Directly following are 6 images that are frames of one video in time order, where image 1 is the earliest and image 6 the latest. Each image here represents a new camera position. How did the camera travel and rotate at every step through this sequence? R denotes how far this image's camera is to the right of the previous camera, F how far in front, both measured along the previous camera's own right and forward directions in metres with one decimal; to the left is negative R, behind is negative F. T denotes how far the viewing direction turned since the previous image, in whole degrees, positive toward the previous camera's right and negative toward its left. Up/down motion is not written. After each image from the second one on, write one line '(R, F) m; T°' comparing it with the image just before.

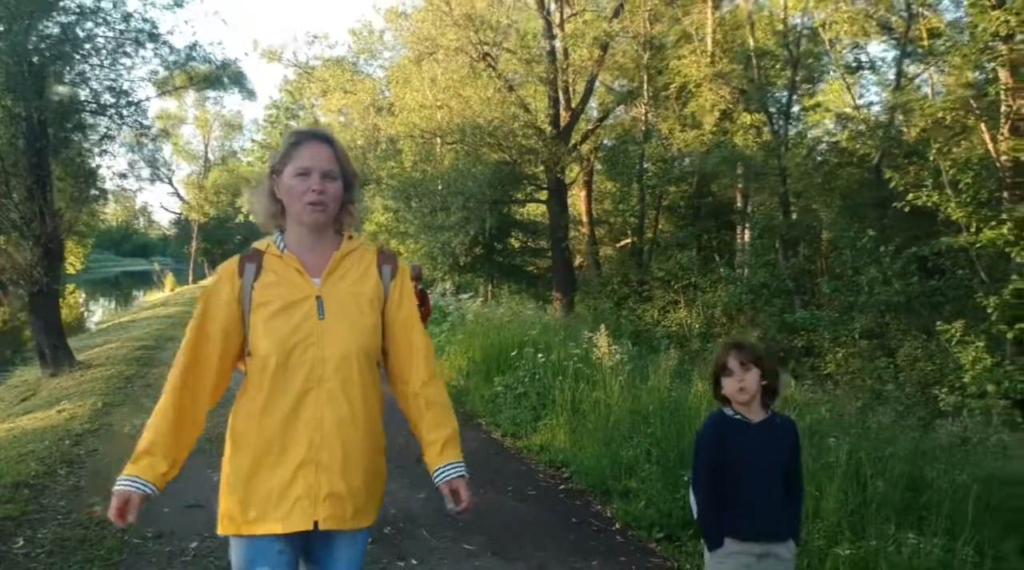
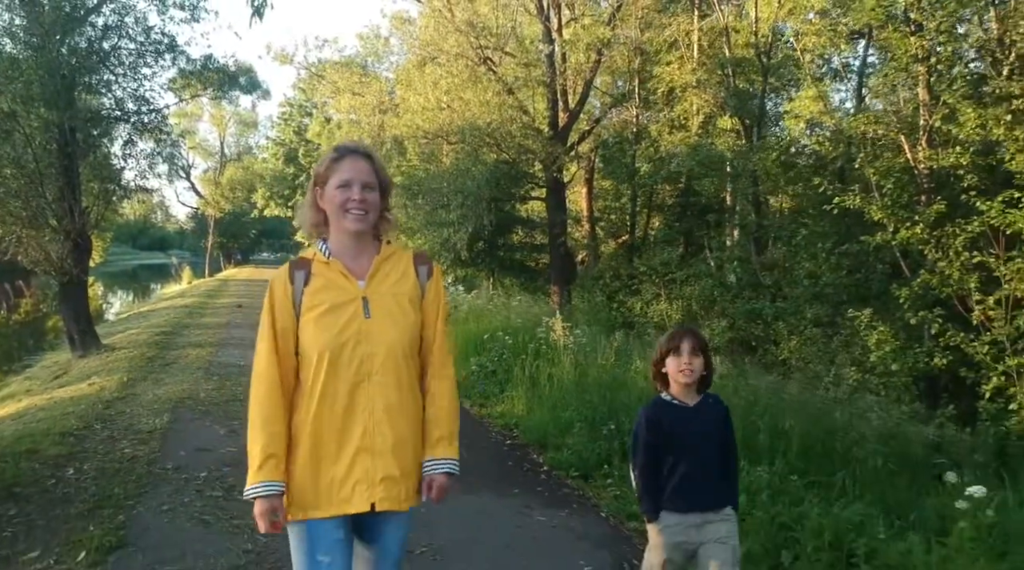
(+0.6, -1.2) m; -1°
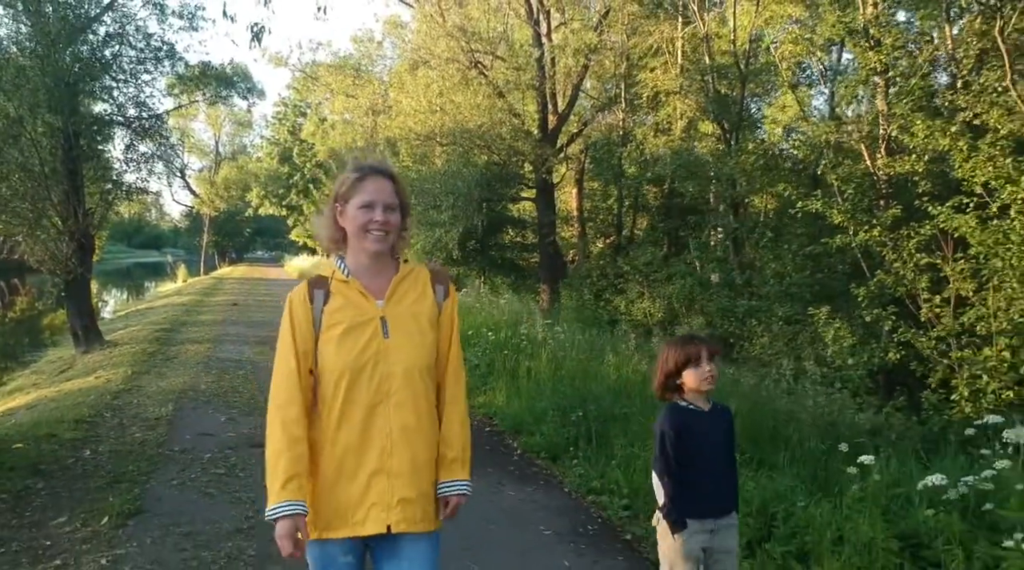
(+0.2, -0.7) m; 0°
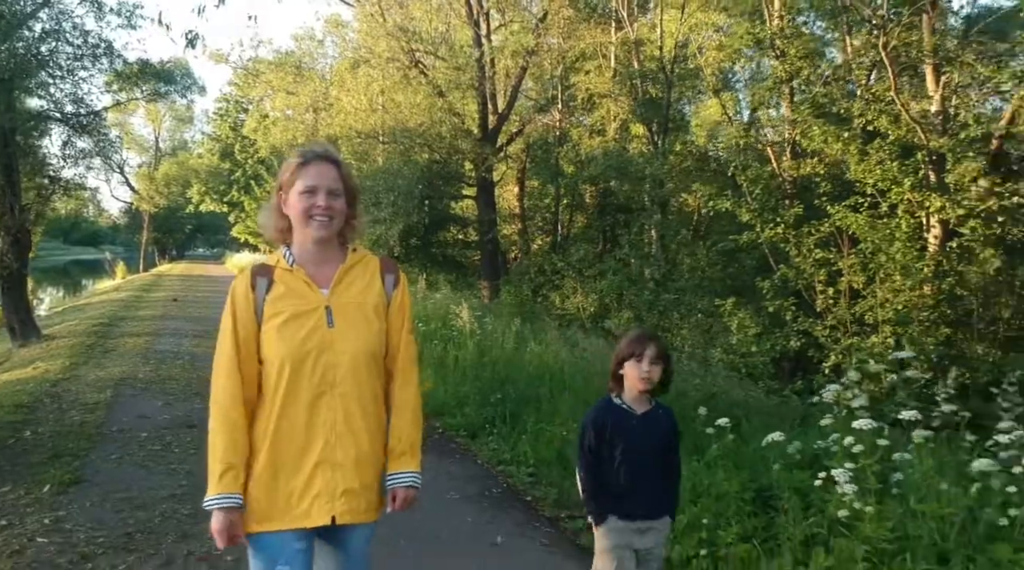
(+0.3, -0.6) m; +4°
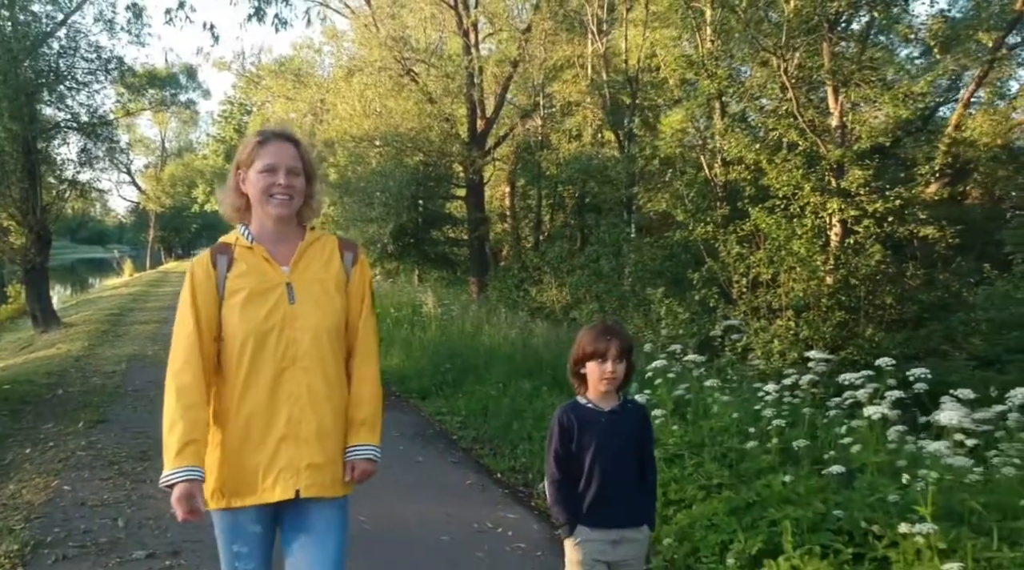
(+0.8, -1.6) m; 0°
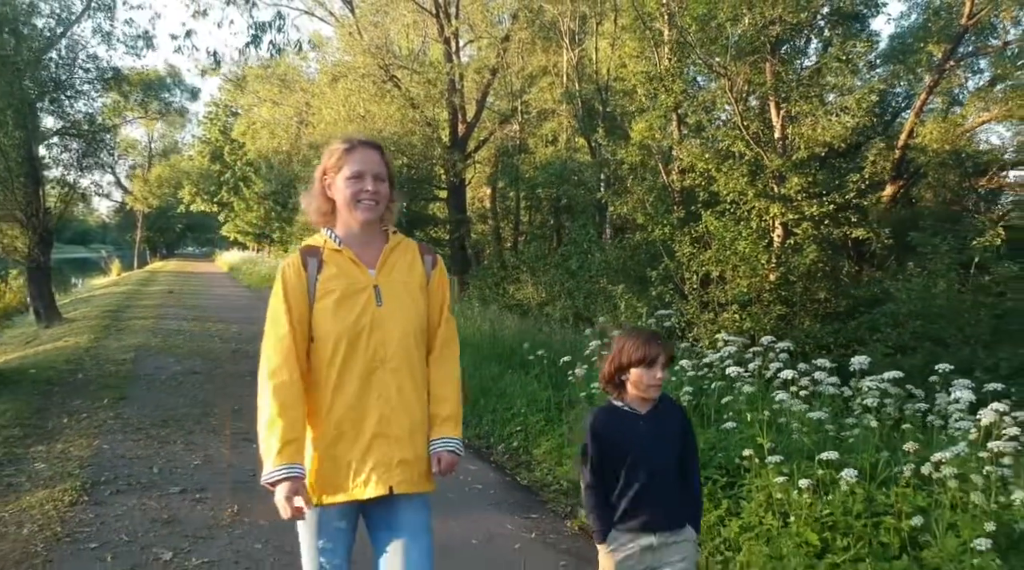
(+0.2, -1.2) m; +1°
